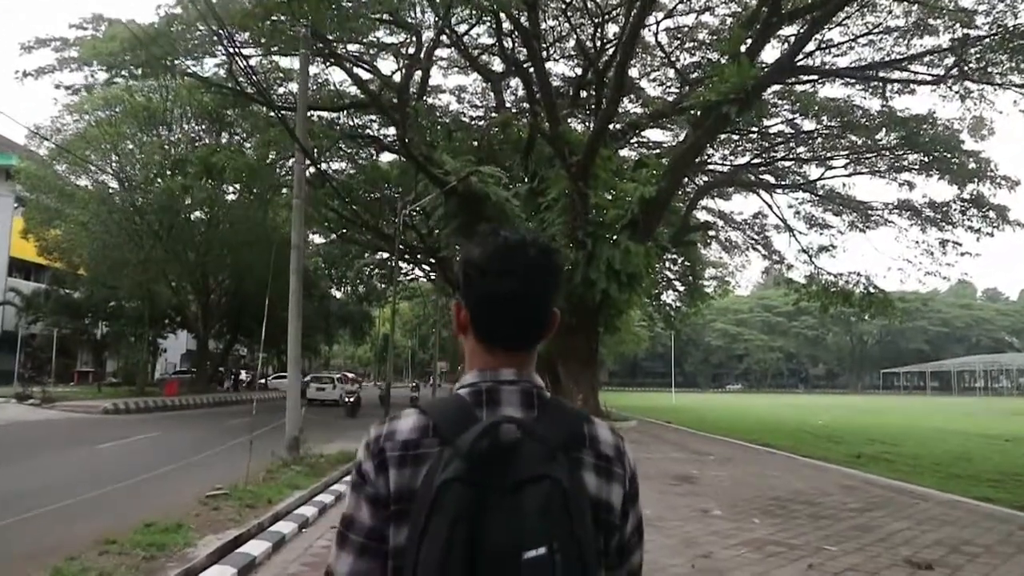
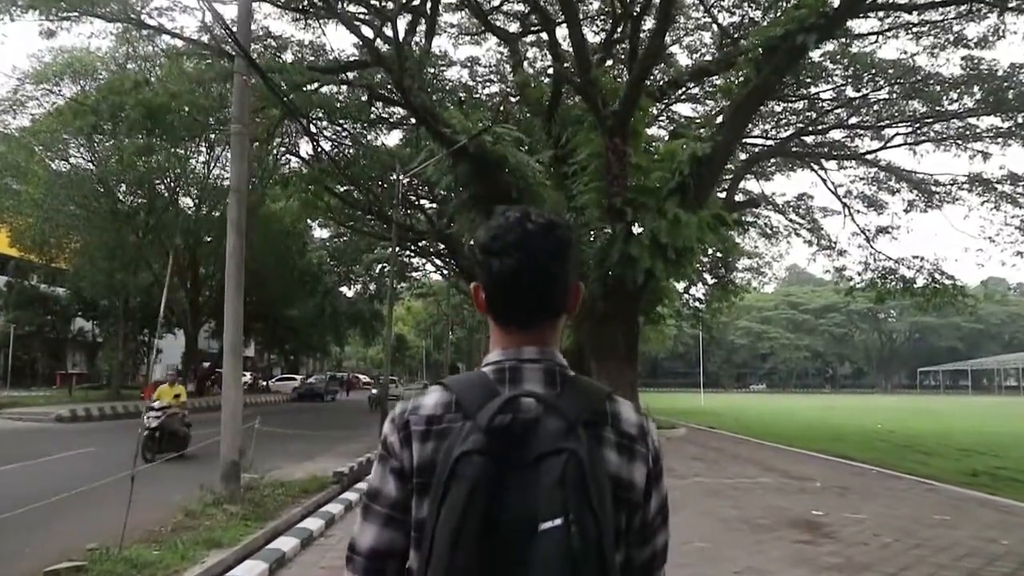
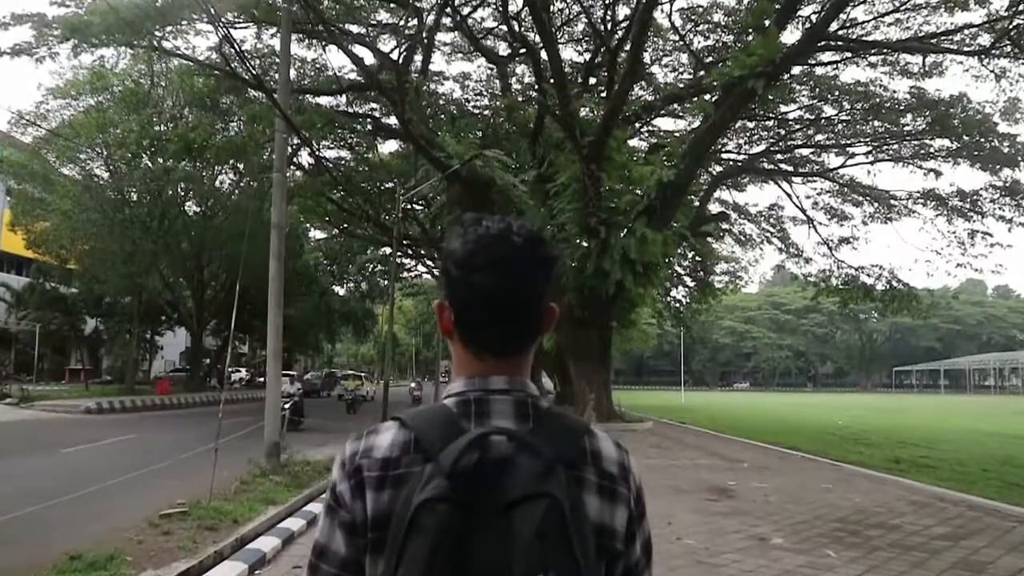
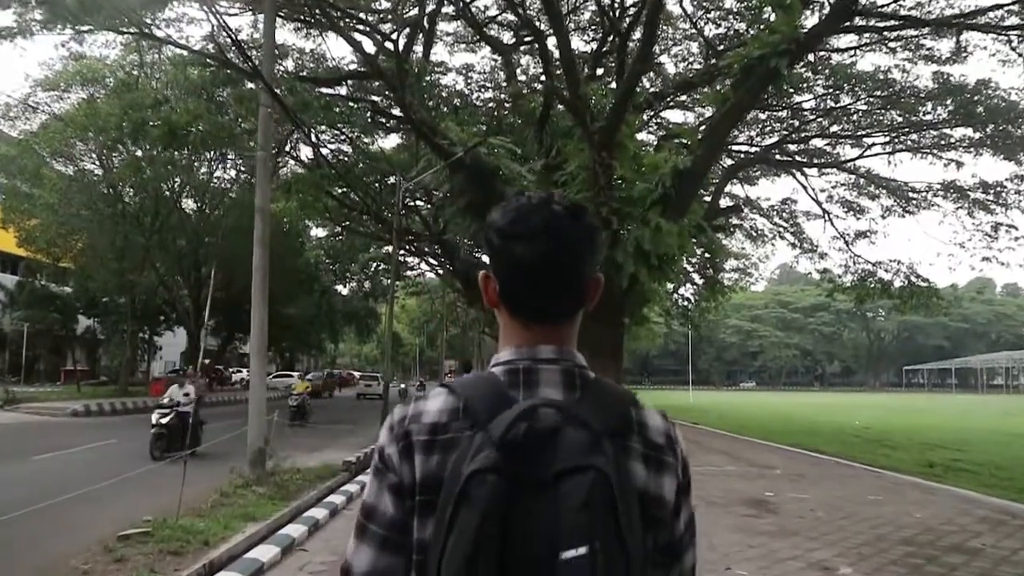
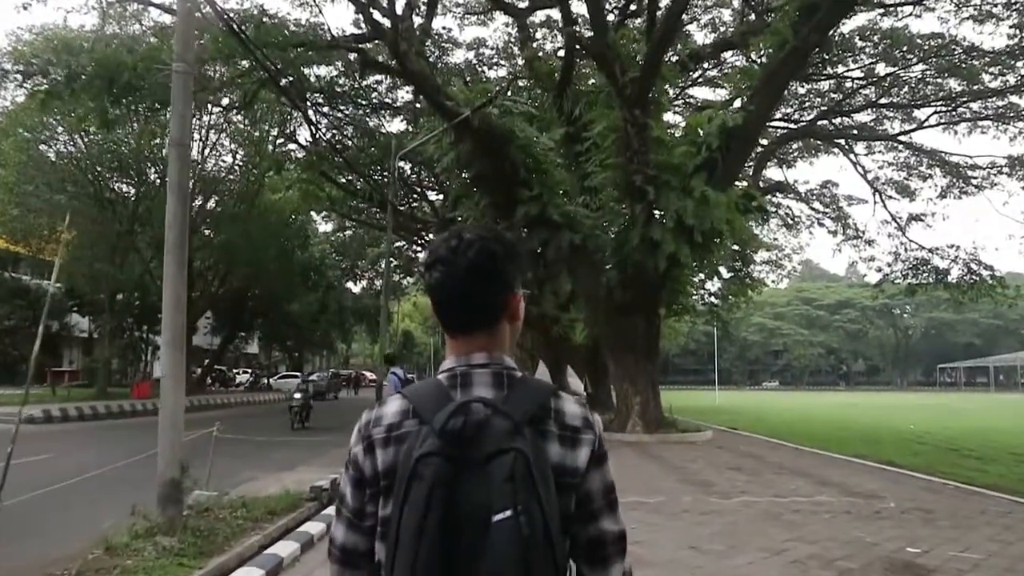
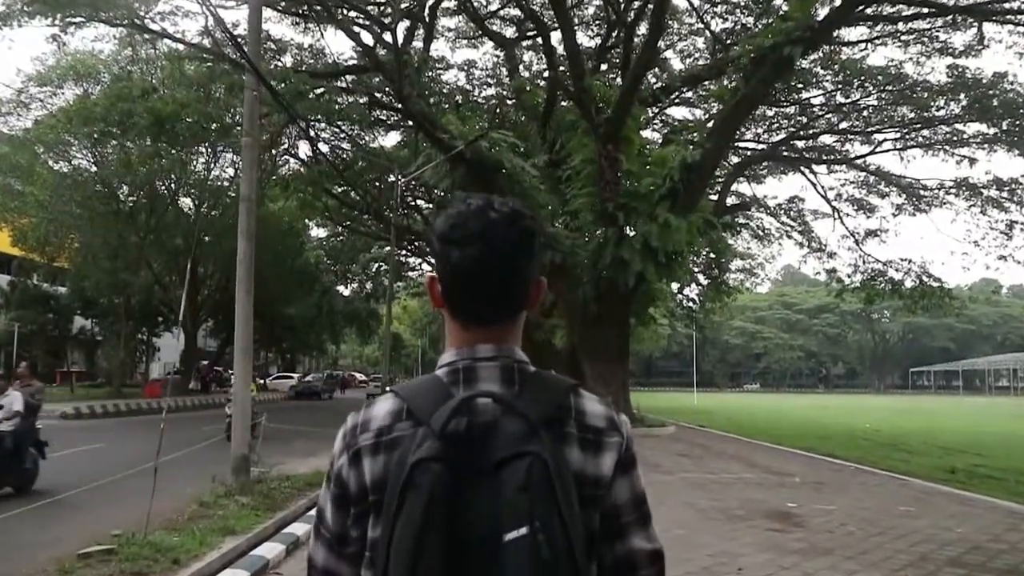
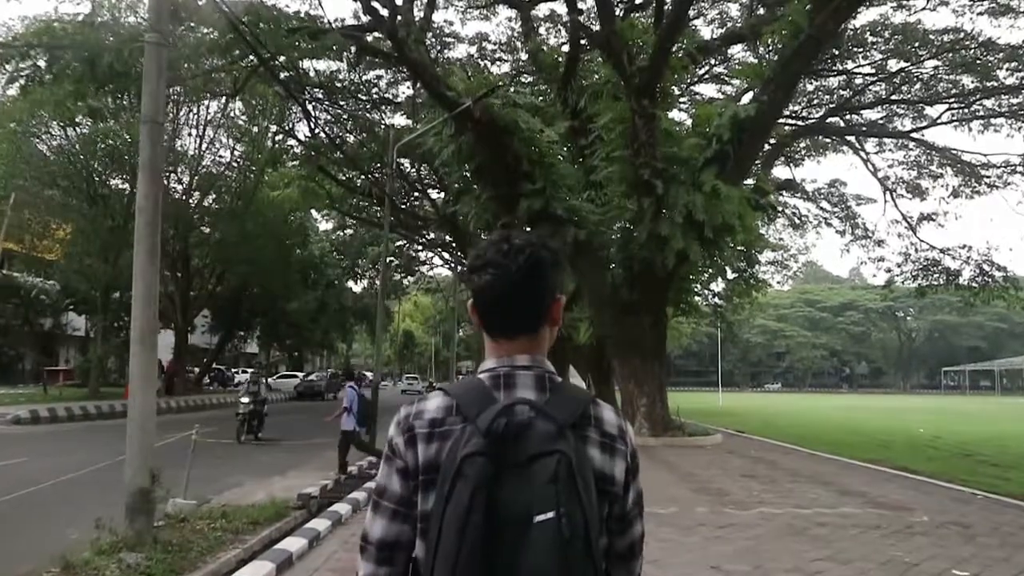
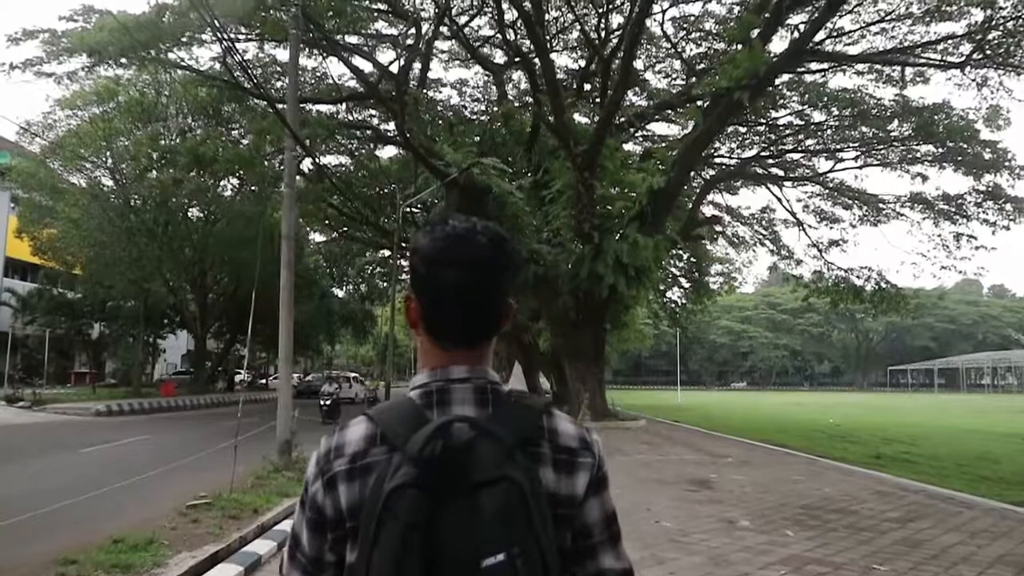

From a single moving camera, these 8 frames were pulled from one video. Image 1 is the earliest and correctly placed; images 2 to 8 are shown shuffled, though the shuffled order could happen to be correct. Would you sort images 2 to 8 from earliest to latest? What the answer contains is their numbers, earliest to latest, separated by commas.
8, 3, 4, 6, 2, 5, 7
